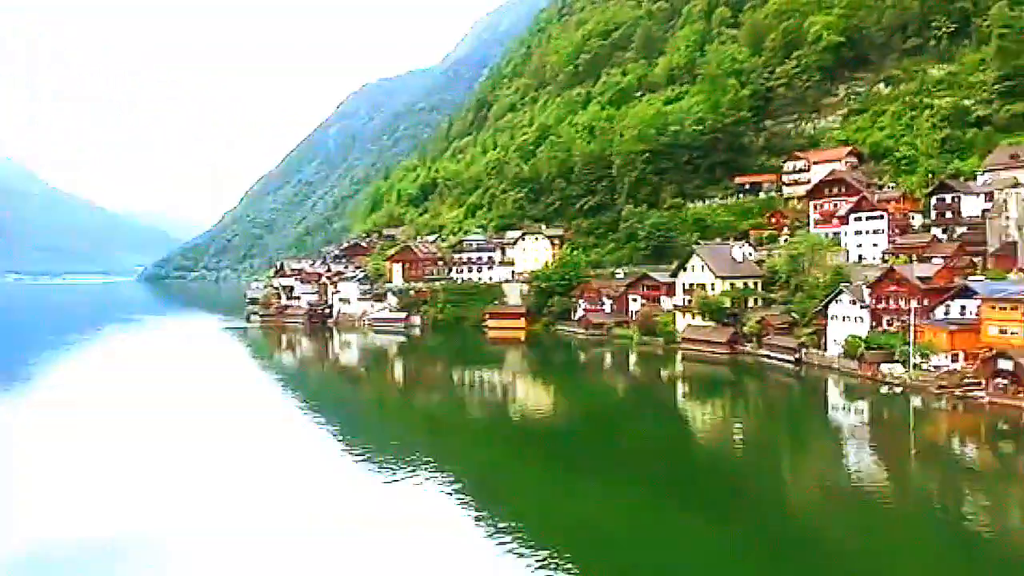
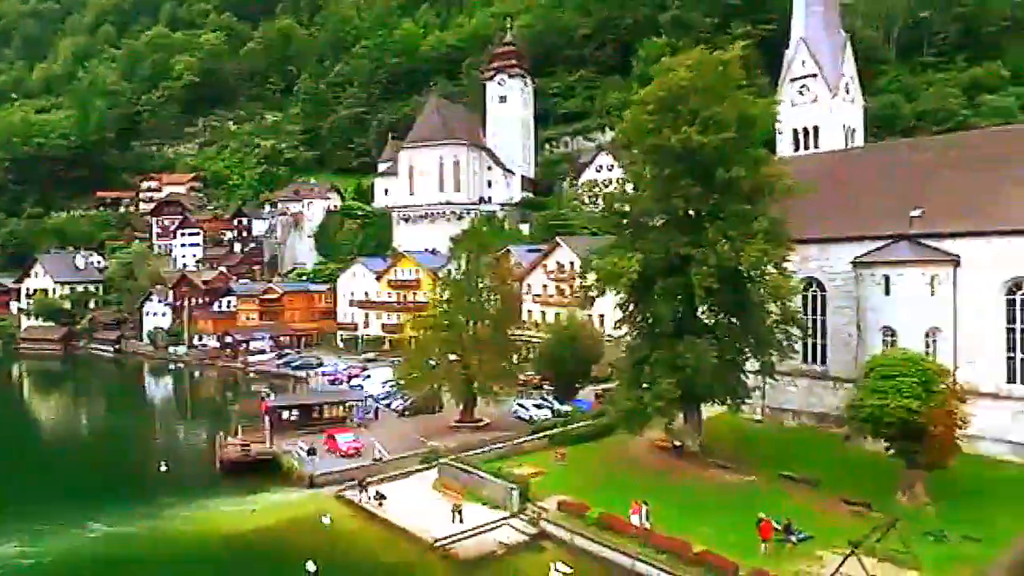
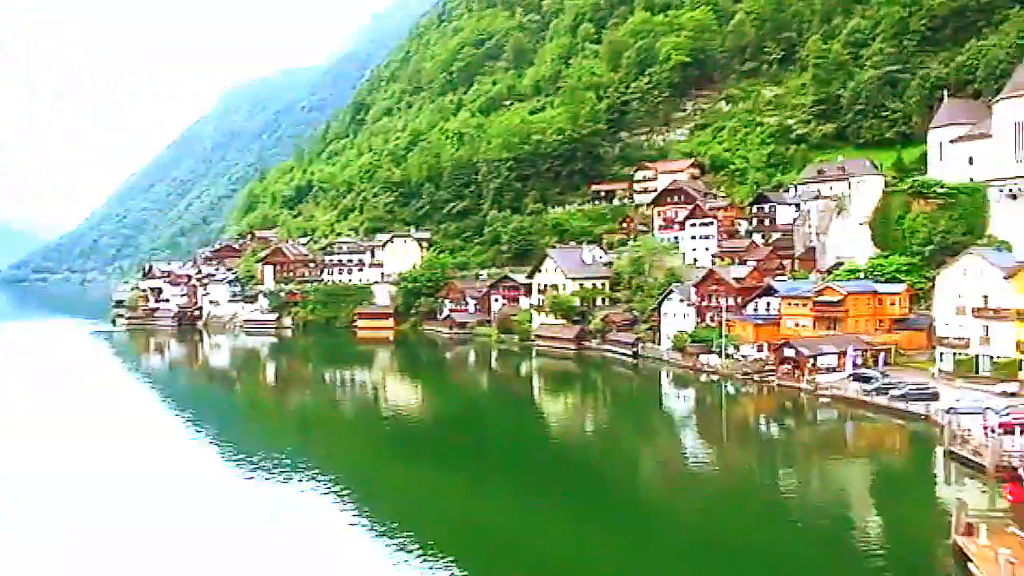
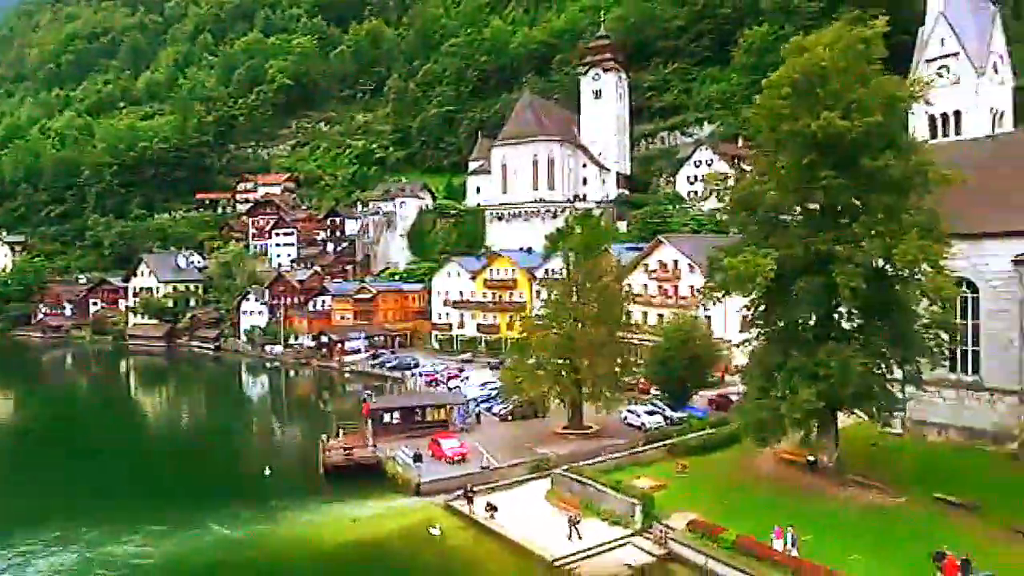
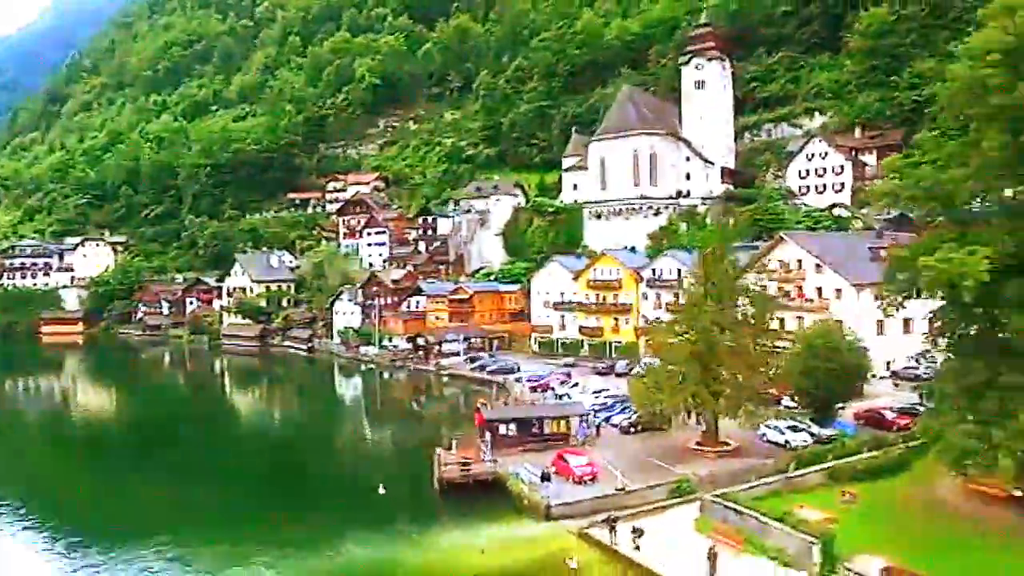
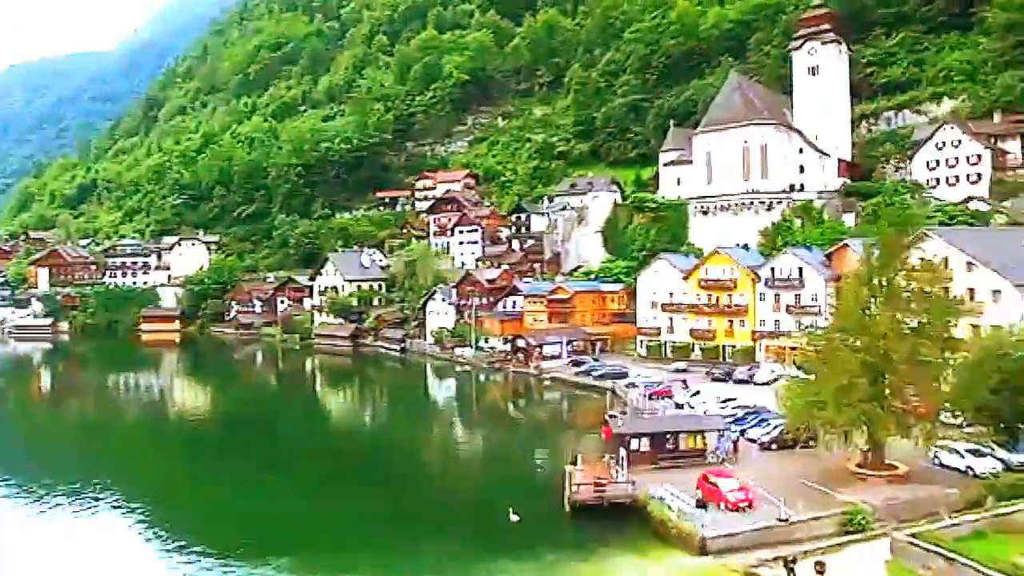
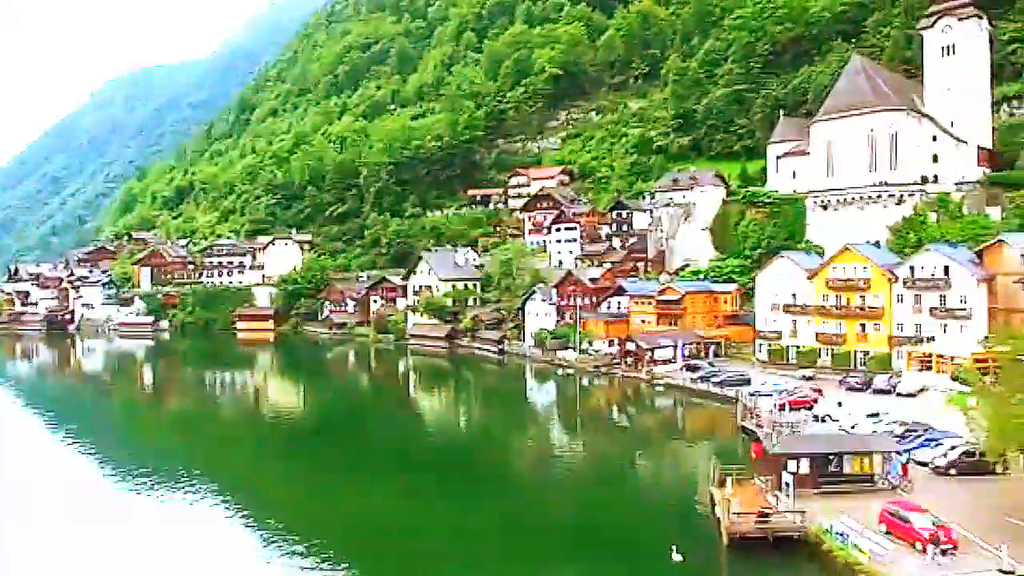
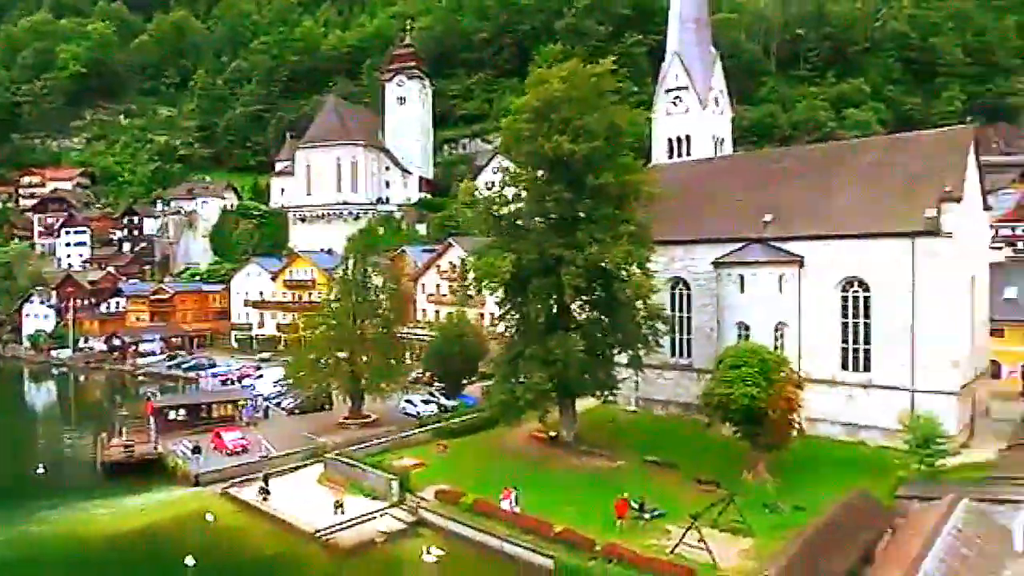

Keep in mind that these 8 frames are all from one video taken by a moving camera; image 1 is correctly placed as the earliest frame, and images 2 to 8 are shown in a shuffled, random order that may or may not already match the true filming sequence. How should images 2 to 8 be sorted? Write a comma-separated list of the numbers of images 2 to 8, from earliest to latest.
3, 7, 6, 5, 4, 2, 8
